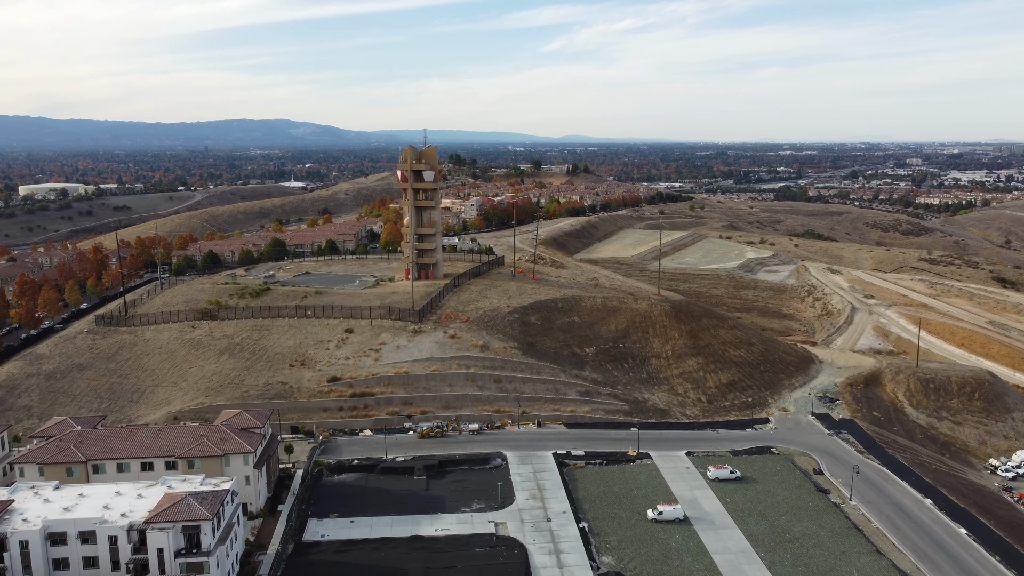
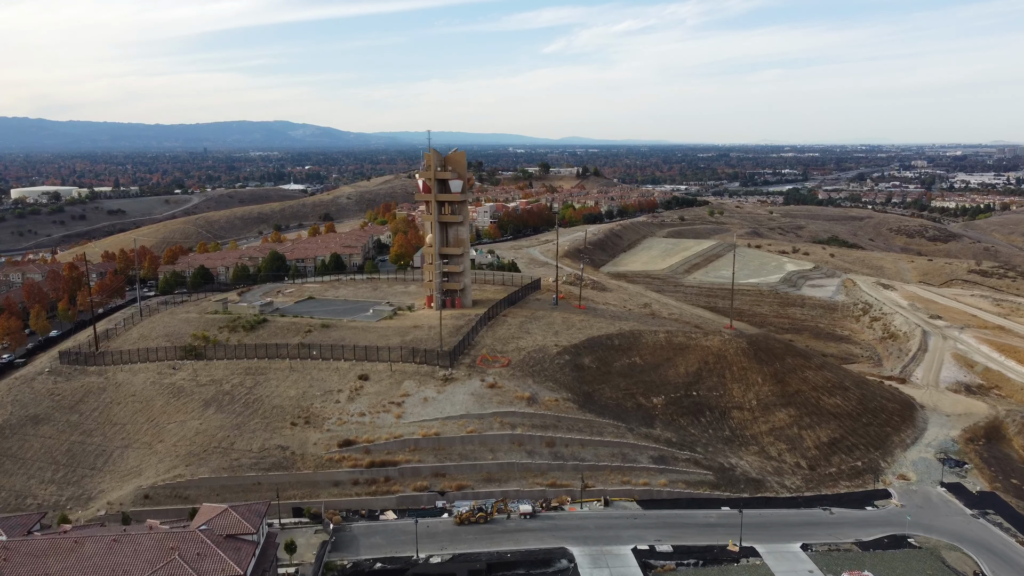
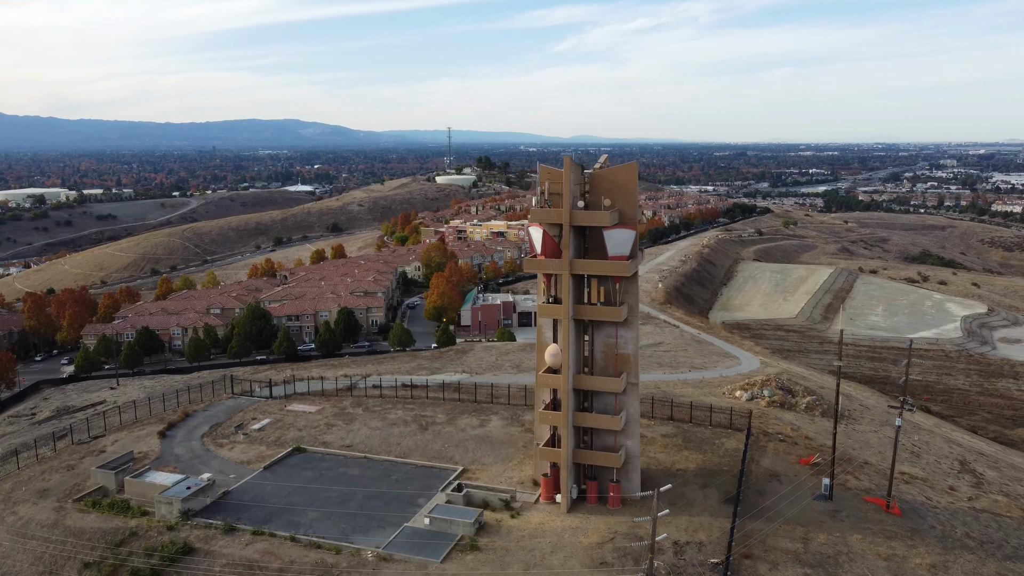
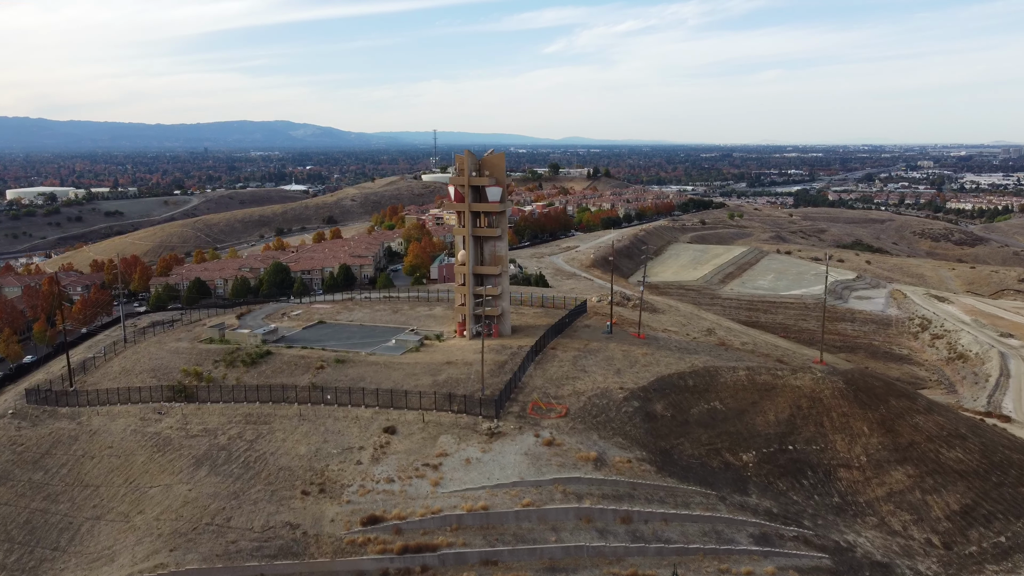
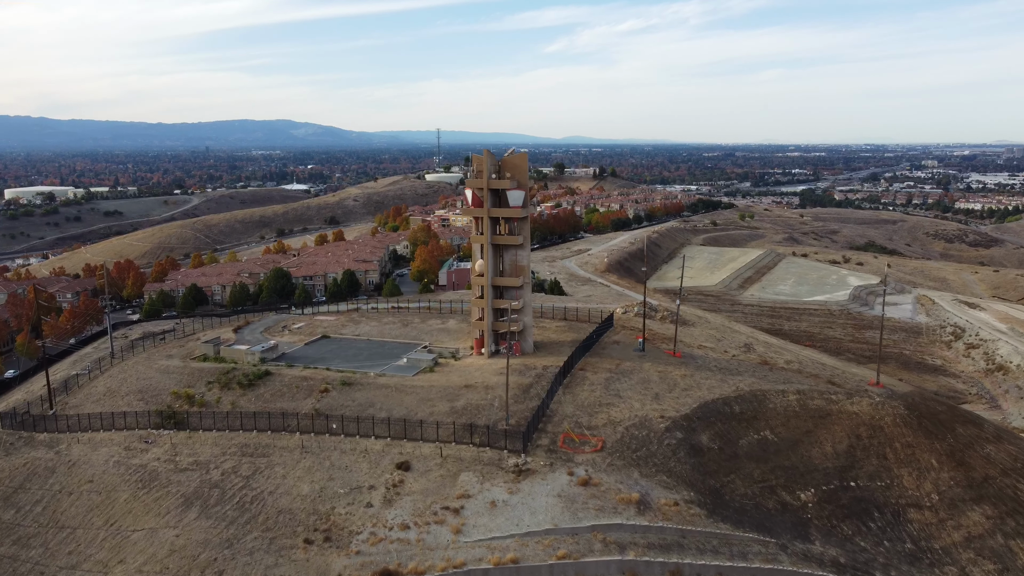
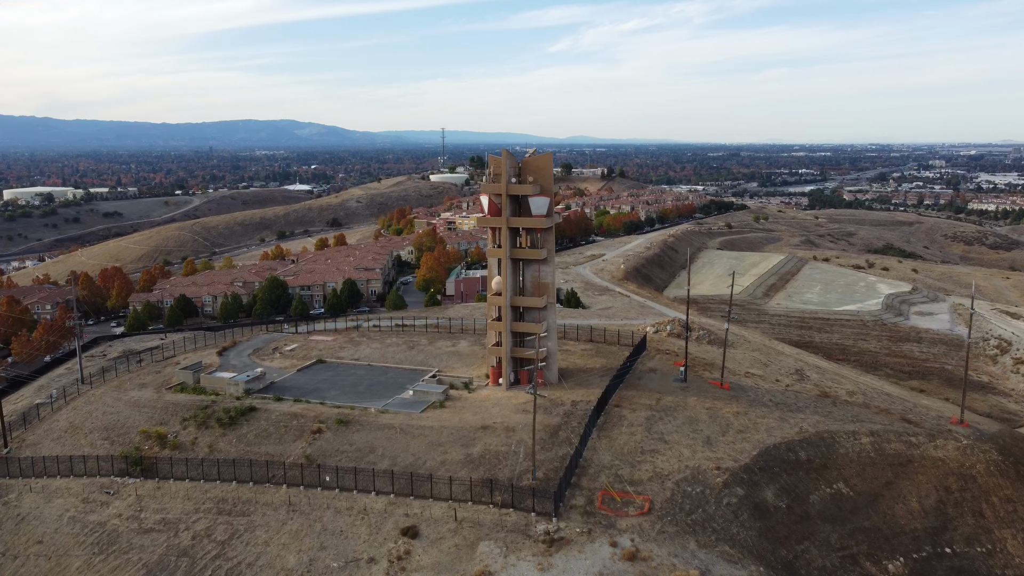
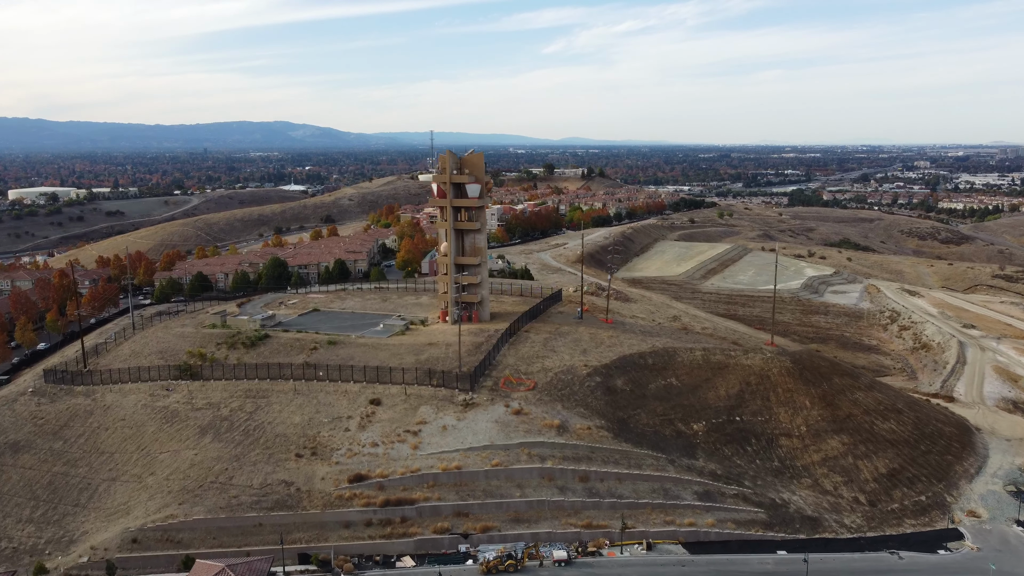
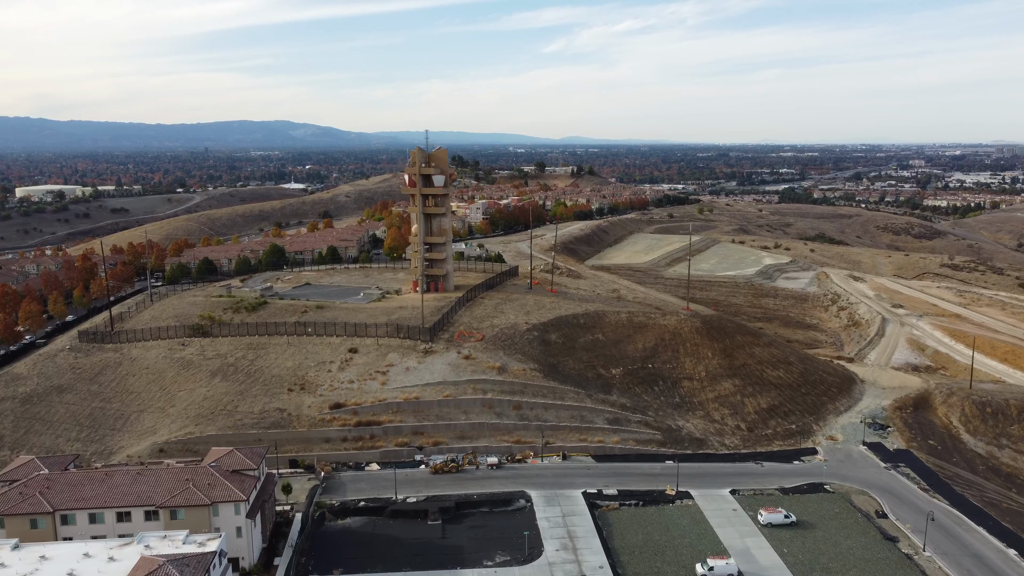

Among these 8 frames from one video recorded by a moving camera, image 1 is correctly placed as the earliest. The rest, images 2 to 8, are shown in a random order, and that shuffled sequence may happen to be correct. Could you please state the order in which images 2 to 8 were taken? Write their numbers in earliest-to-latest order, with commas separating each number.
8, 2, 7, 4, 5, 6, 3
